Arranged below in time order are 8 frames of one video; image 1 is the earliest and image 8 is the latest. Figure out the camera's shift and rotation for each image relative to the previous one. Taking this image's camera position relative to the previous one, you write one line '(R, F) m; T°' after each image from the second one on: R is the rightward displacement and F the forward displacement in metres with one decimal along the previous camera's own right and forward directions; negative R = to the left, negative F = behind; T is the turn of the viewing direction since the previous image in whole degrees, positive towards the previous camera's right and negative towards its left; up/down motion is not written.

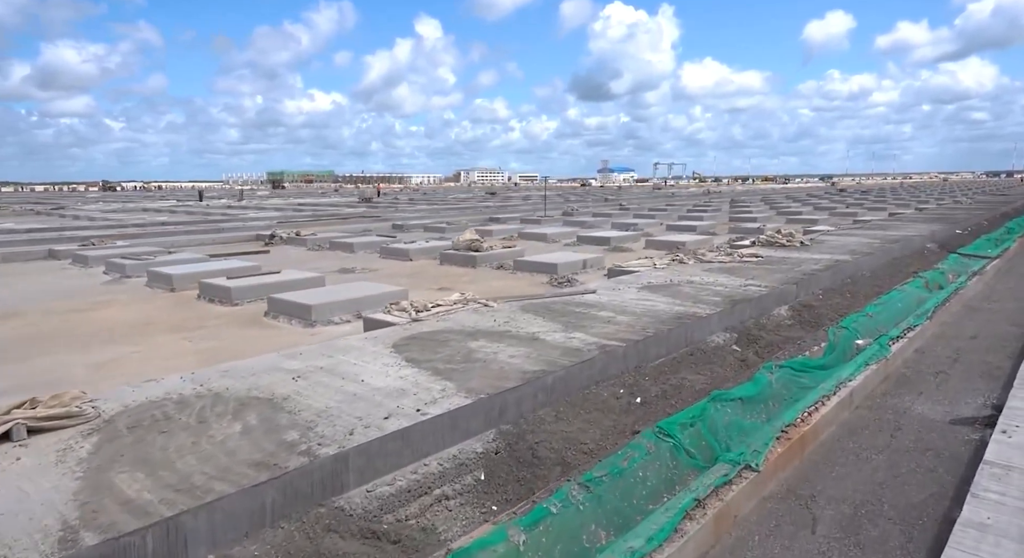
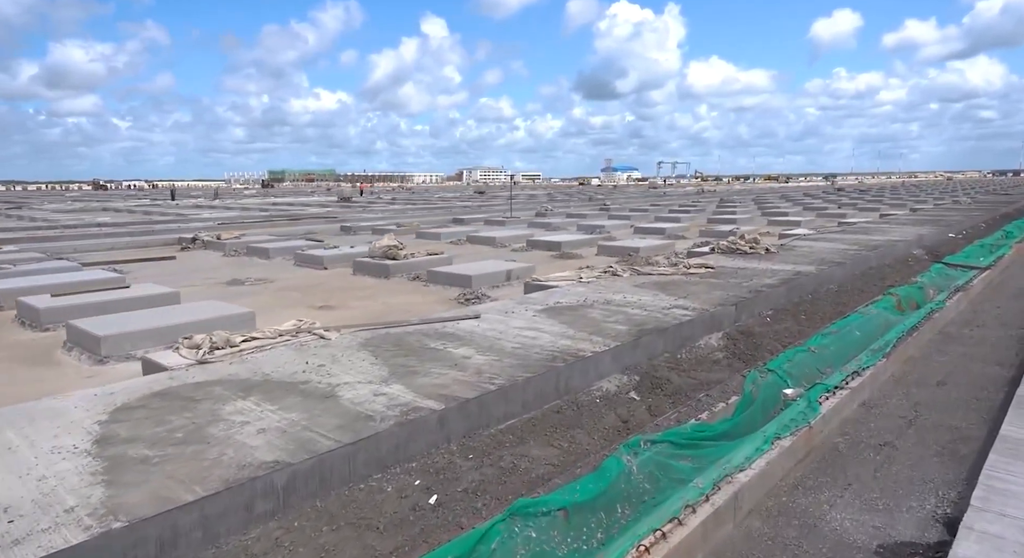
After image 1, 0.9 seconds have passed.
(+1.4, +1.7) m; 0°
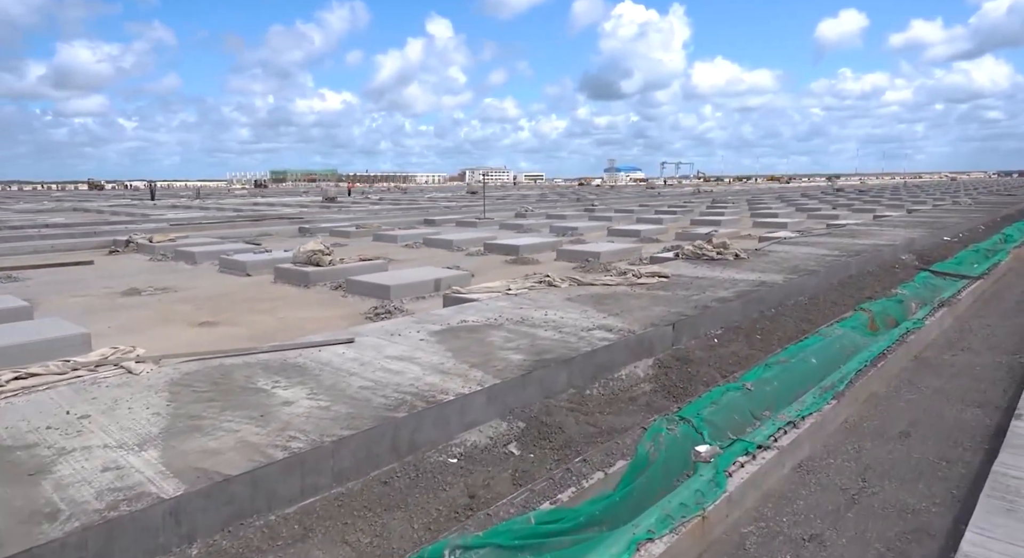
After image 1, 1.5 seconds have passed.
(+1.0, +1.3) m; 0°
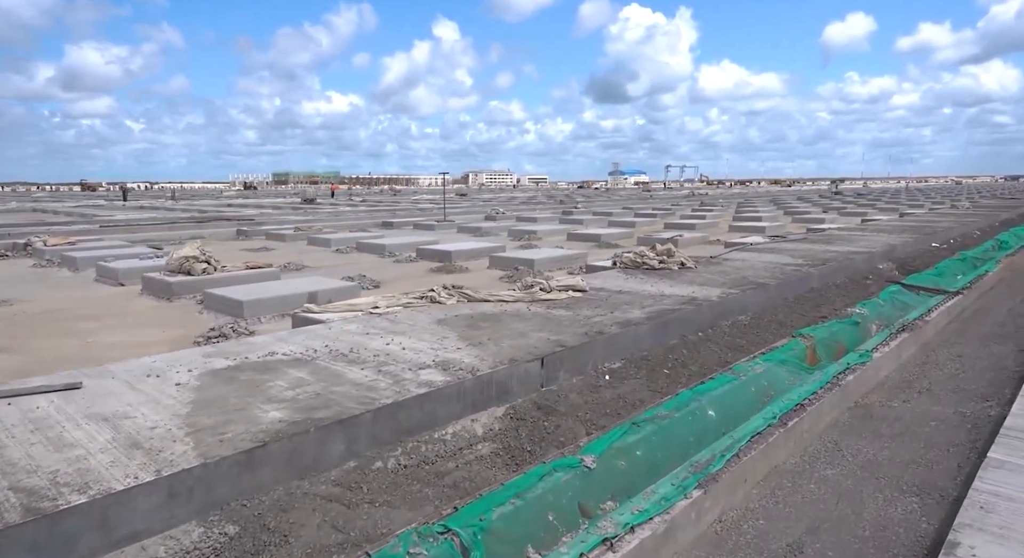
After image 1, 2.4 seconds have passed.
(+1.4, +1.6) m; 0°
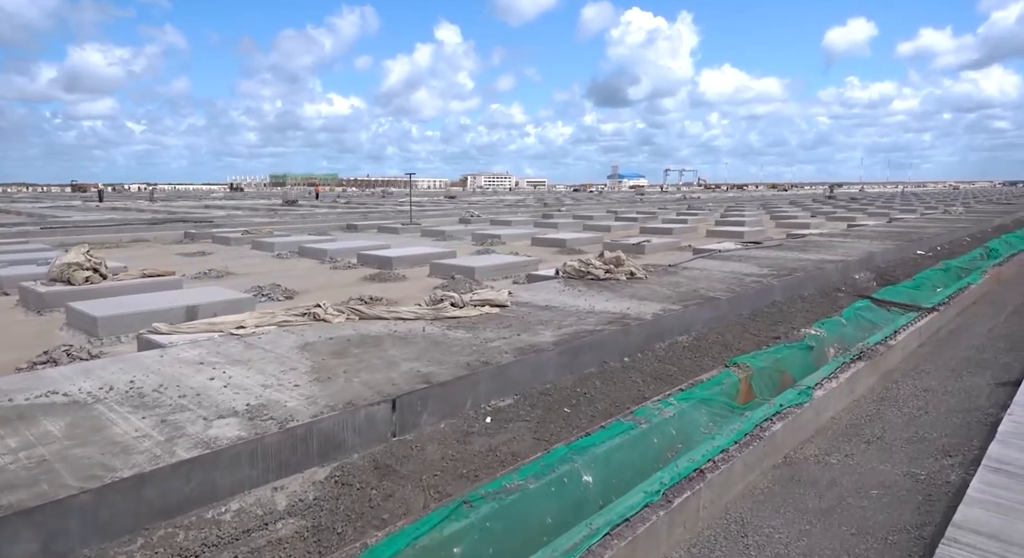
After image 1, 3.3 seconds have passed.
(+1.0, +1.1) m; 0°
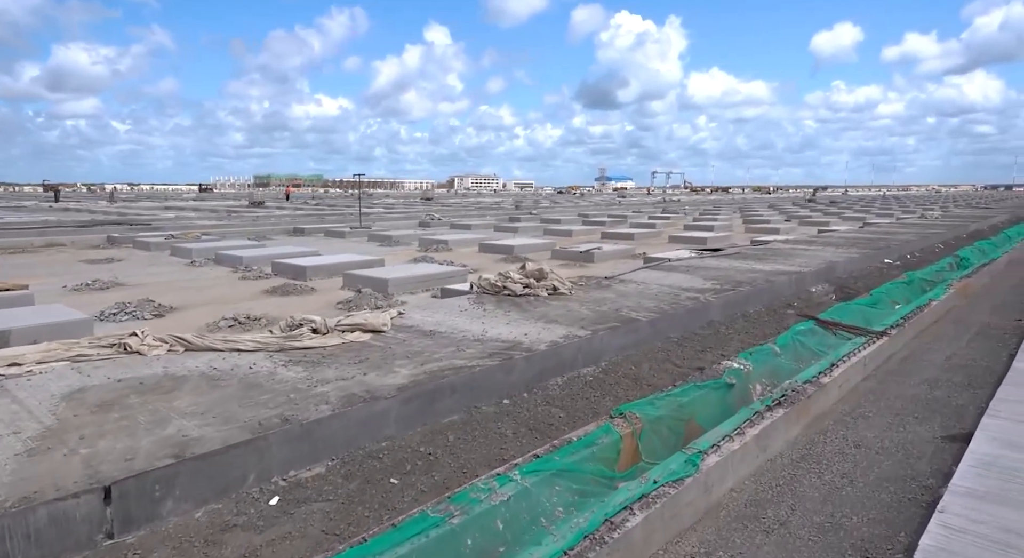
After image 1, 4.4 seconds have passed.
(+1.0, +1.2) m; +1°
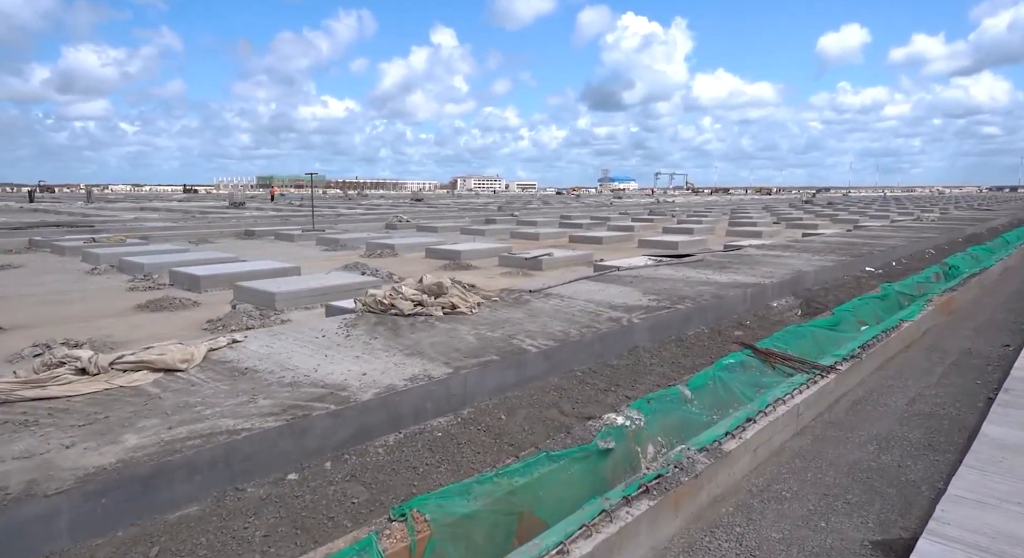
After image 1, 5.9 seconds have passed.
(+1.2, +1.5) m; 0°
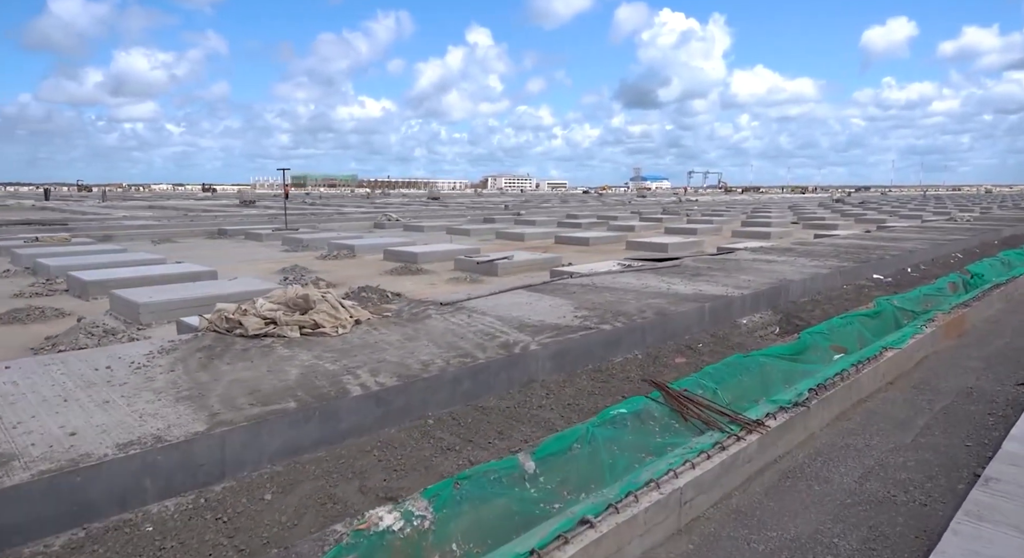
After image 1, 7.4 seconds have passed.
(+1.4, +1.6) m; -3°
